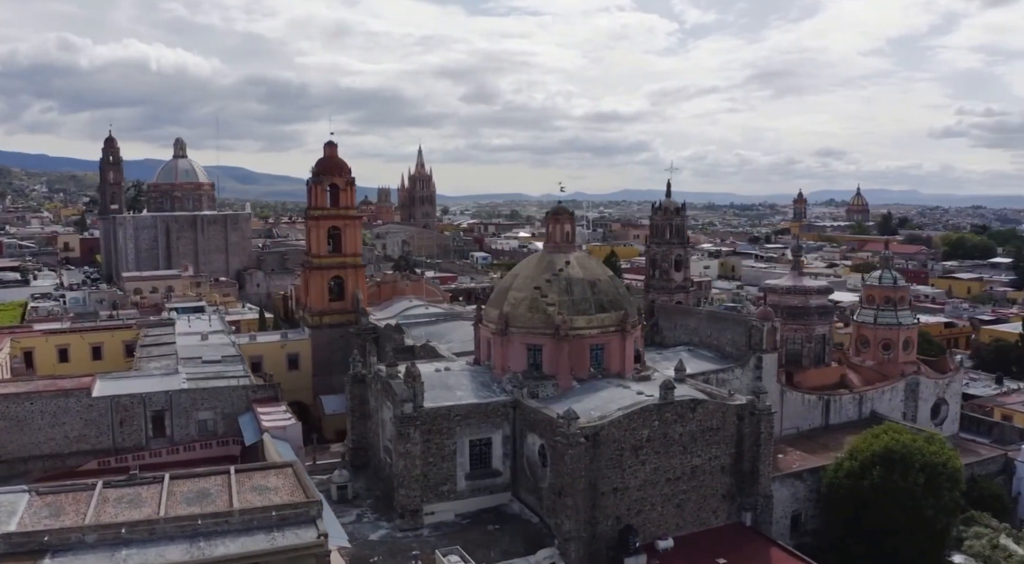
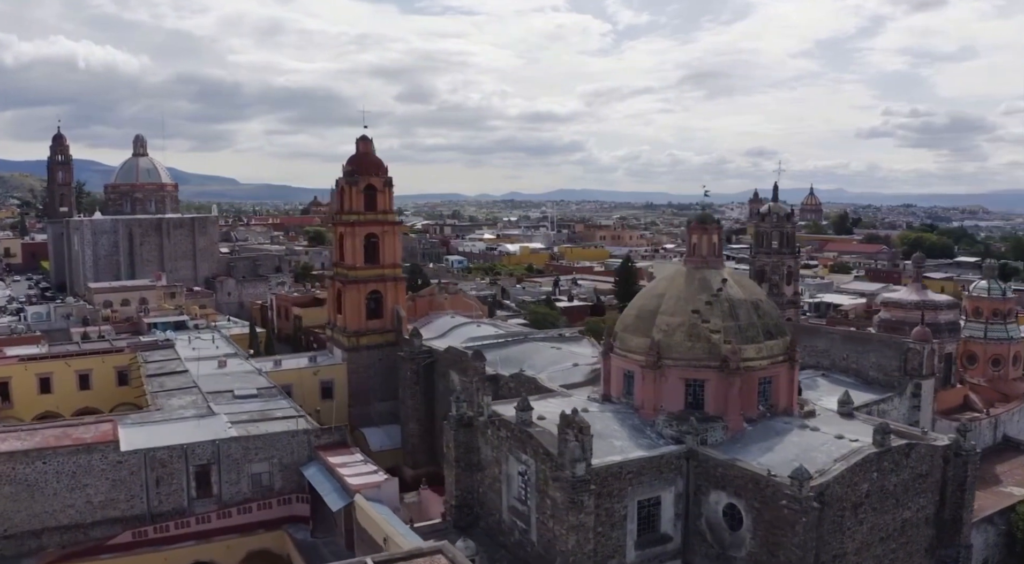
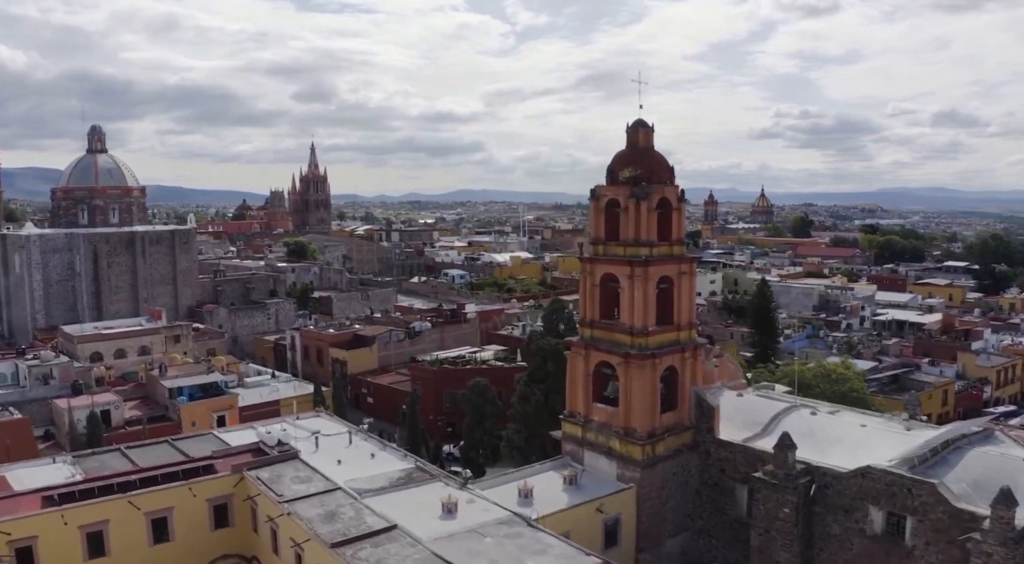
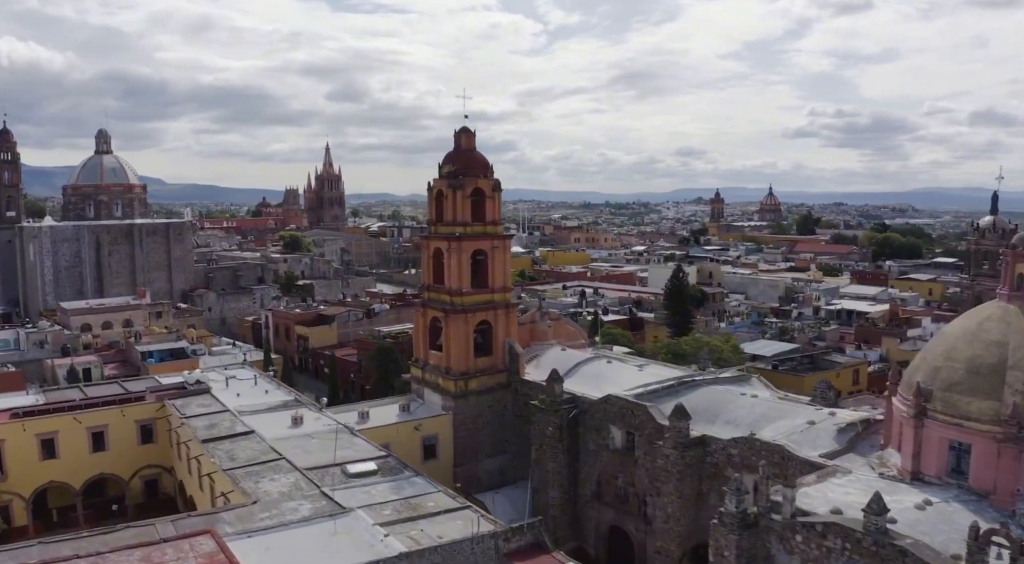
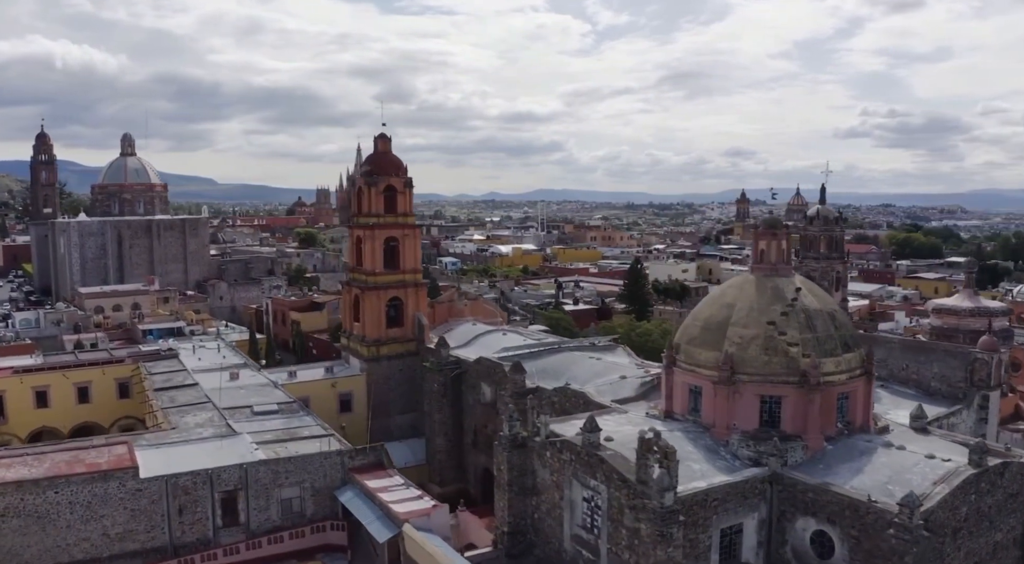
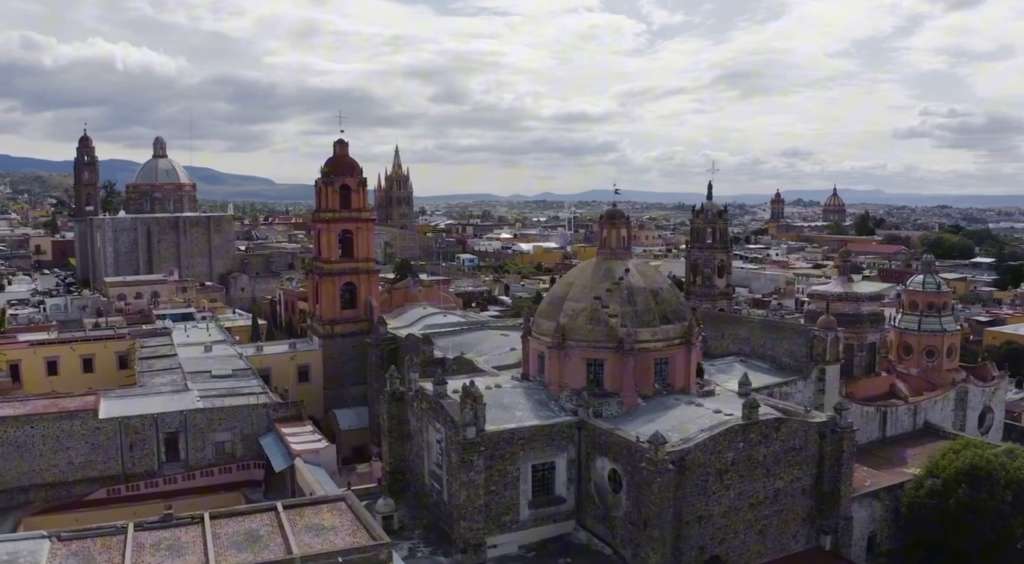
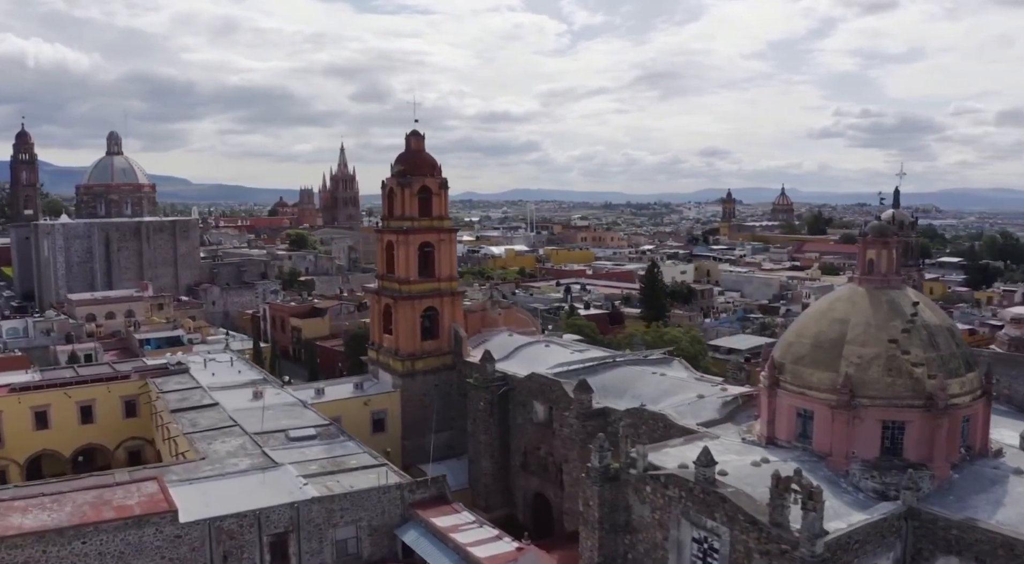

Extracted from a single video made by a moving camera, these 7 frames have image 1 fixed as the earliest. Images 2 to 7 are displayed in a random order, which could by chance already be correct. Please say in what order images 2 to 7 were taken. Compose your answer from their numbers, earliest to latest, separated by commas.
6, 2, 5, 7, 4, 3
